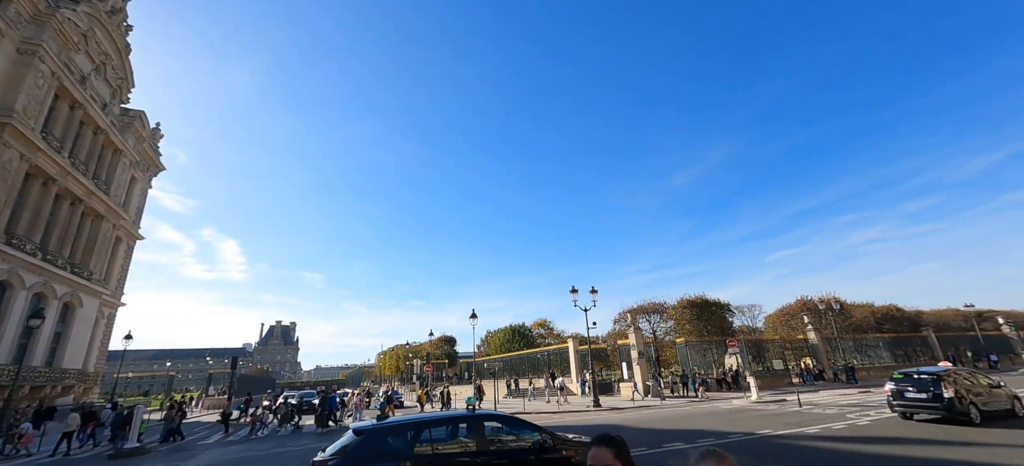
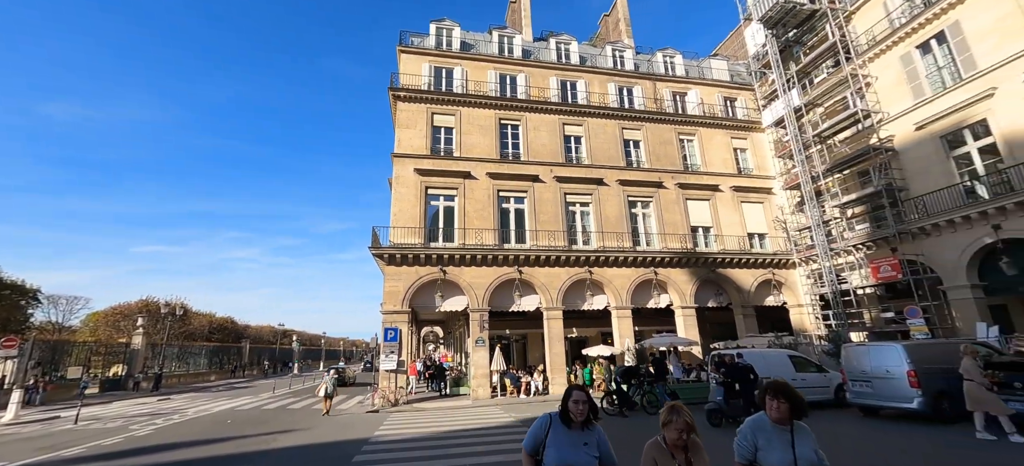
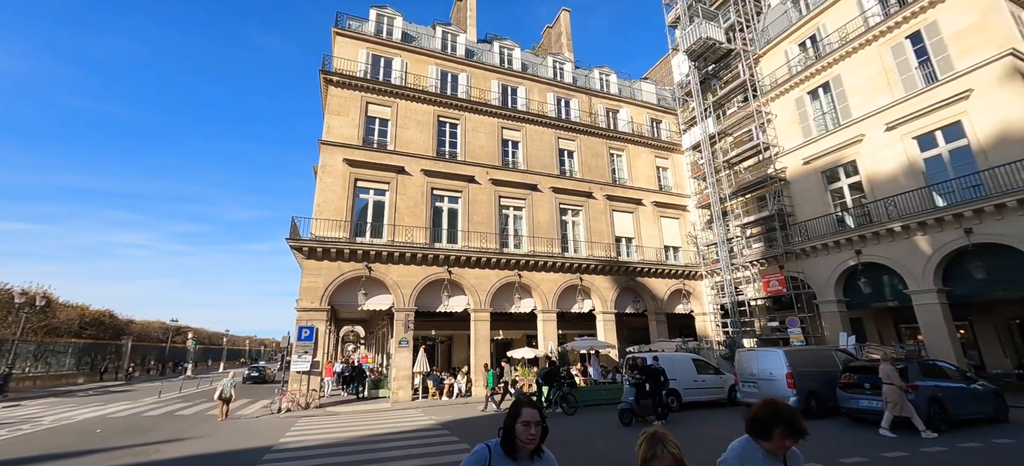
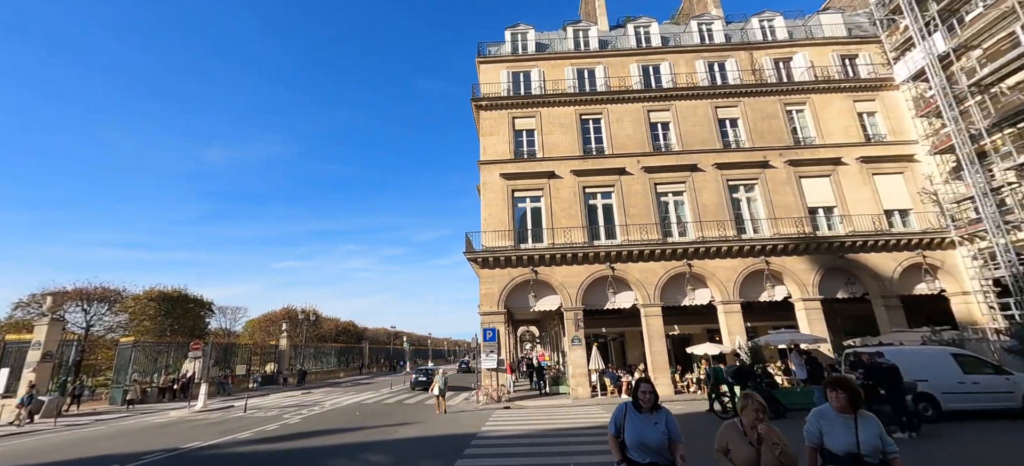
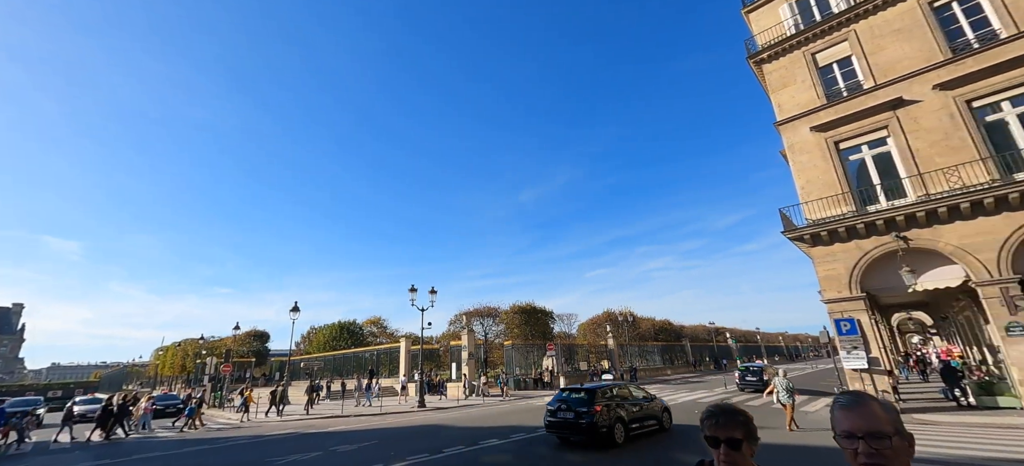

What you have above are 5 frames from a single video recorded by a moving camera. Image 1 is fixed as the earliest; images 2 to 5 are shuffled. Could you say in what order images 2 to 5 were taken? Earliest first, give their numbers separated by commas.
5, 4, 2, 3
